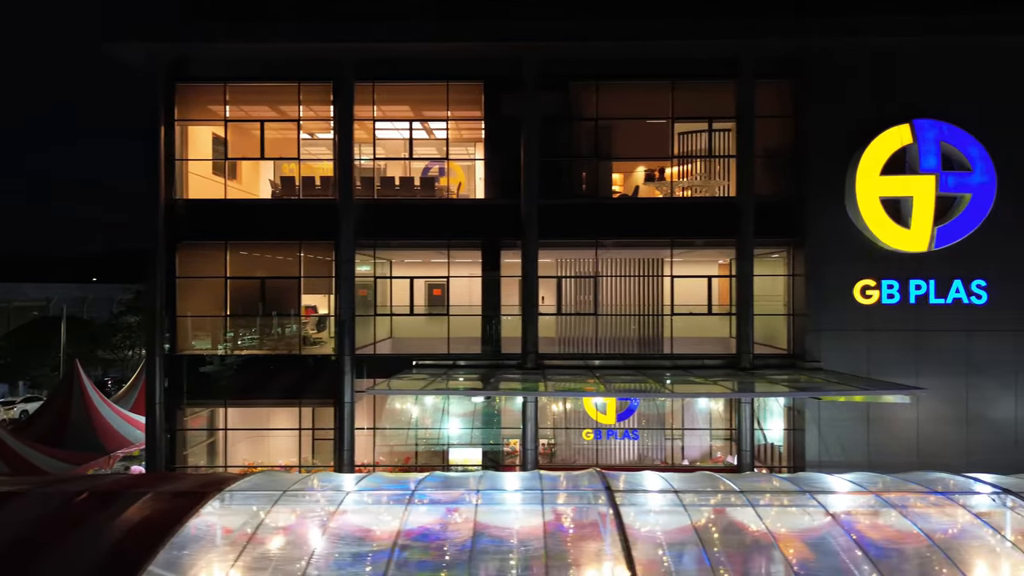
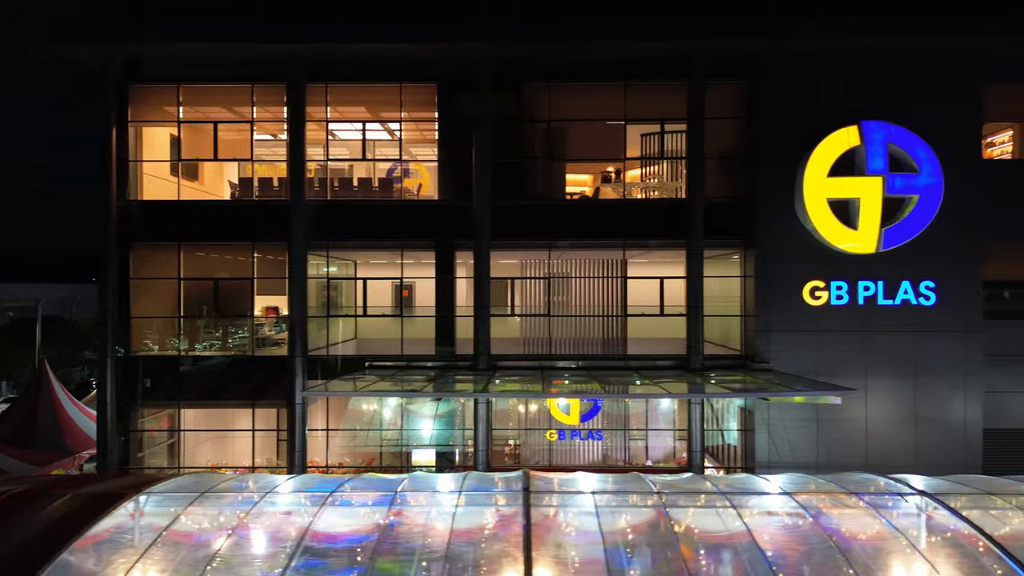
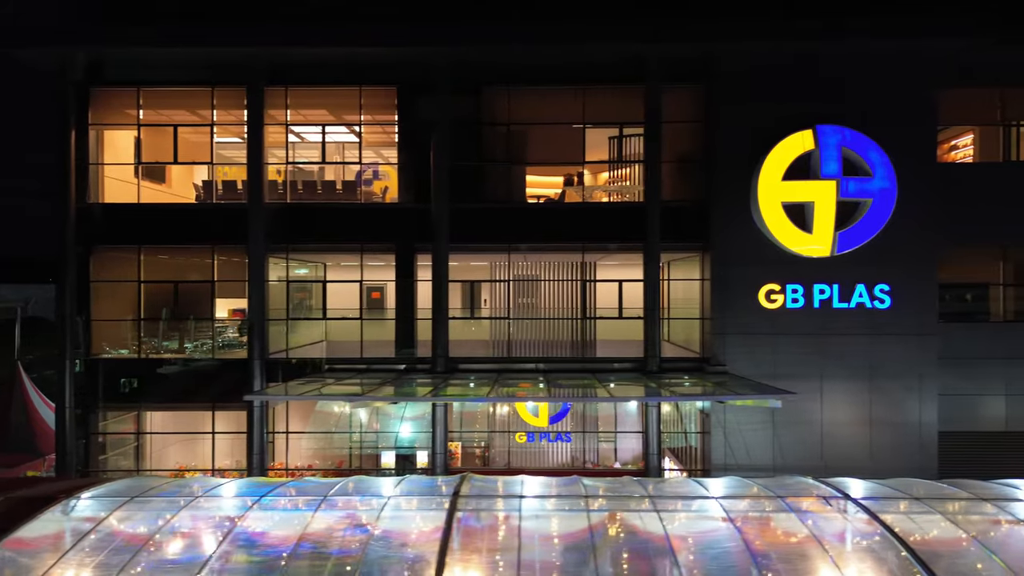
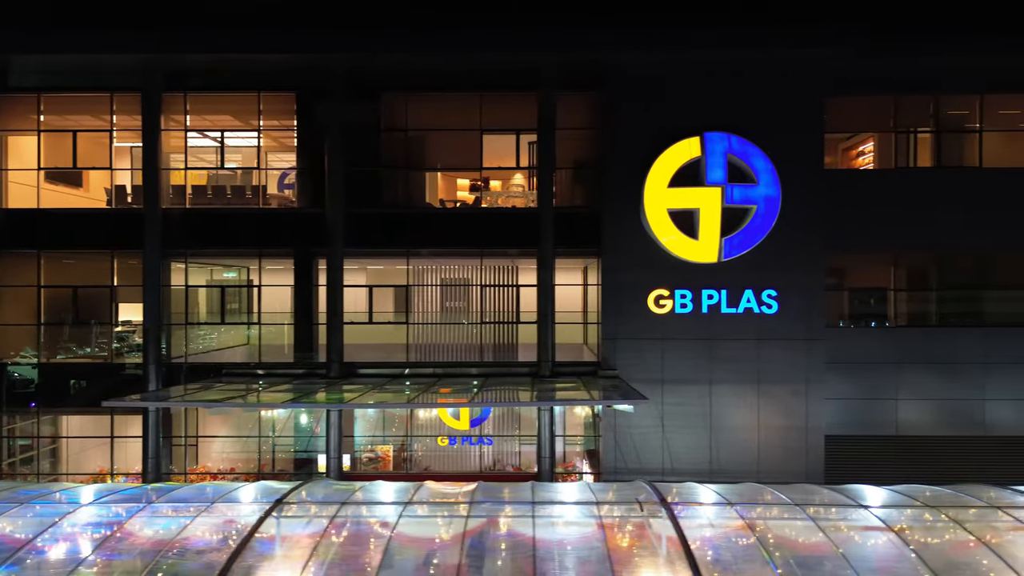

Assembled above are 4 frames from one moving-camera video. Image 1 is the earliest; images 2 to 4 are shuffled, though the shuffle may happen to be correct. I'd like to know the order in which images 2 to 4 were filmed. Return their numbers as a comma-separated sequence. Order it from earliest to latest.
2, 3, 4
